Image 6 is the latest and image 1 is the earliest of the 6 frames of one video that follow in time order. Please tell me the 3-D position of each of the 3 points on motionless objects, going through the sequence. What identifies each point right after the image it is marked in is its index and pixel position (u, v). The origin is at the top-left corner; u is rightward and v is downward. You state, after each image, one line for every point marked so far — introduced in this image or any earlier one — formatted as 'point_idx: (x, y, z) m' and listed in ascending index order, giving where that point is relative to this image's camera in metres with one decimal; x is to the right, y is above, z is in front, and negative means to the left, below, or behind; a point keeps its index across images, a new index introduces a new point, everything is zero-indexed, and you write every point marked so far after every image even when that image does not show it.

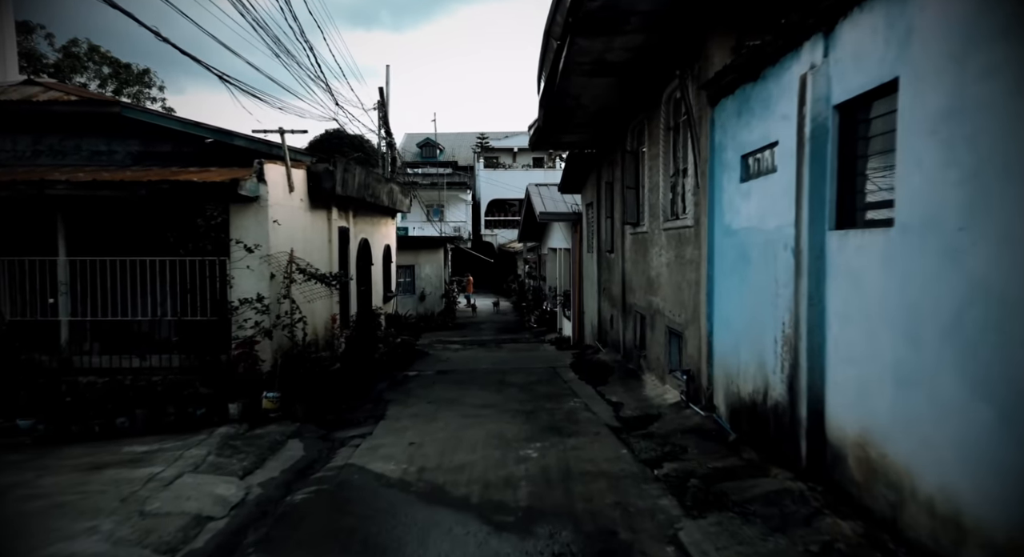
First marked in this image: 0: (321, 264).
0: (-2.5, +0.2, +8.3) m
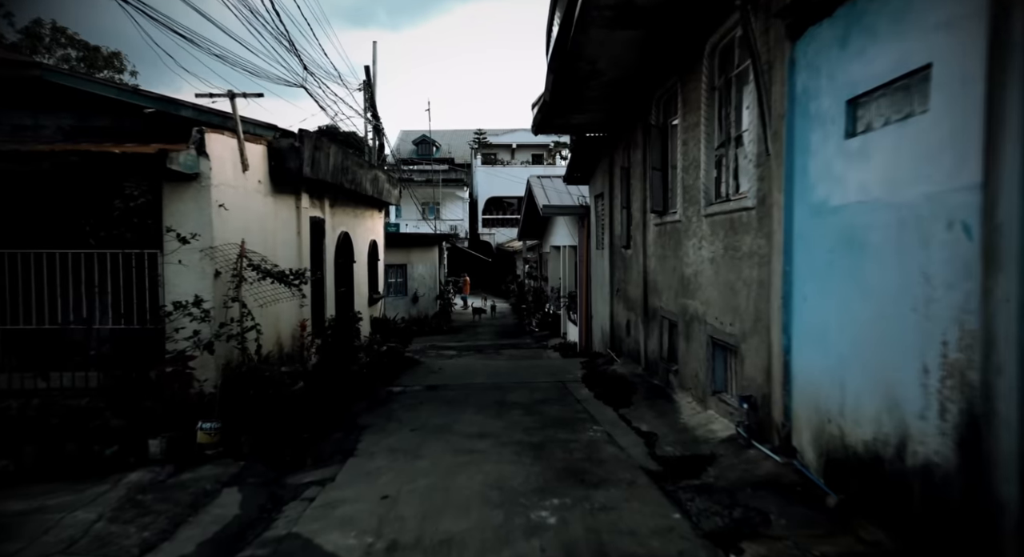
0: (-2.5, +0.2, +6.9) m
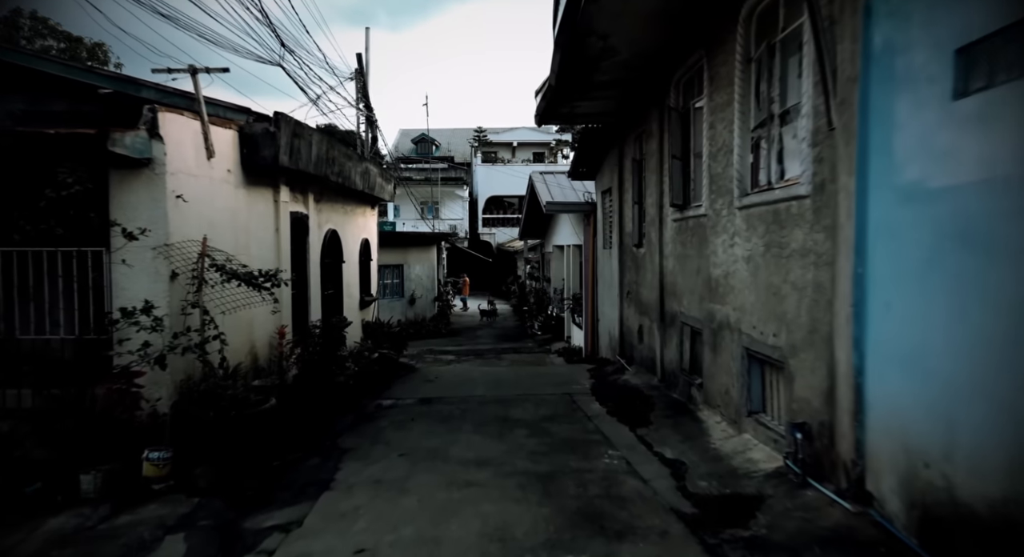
0: (-2.5, +0.2, +6.2) m
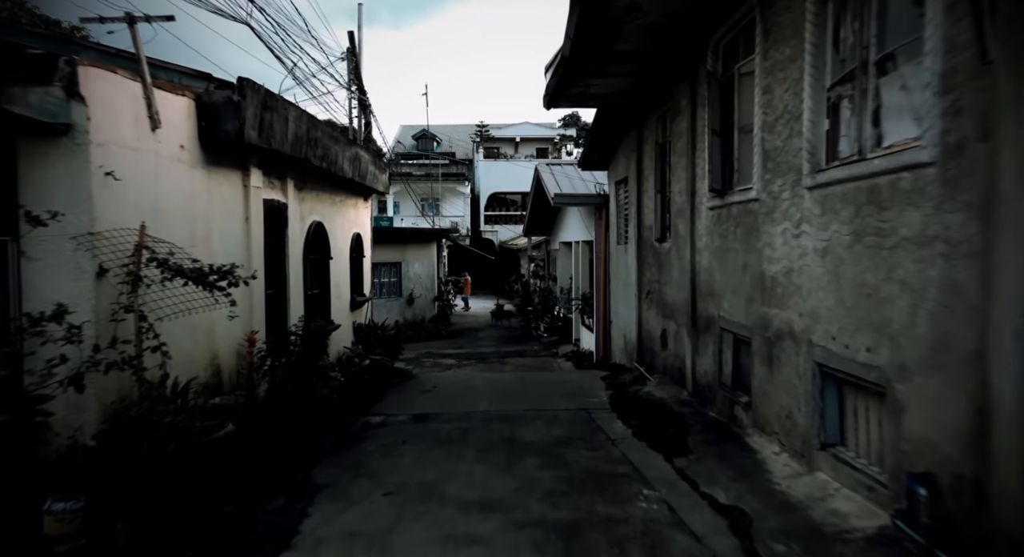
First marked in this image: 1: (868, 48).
0: (-2.4, +0.2, +5.3) m
1: (+1.8, +1.1, +3.1) m
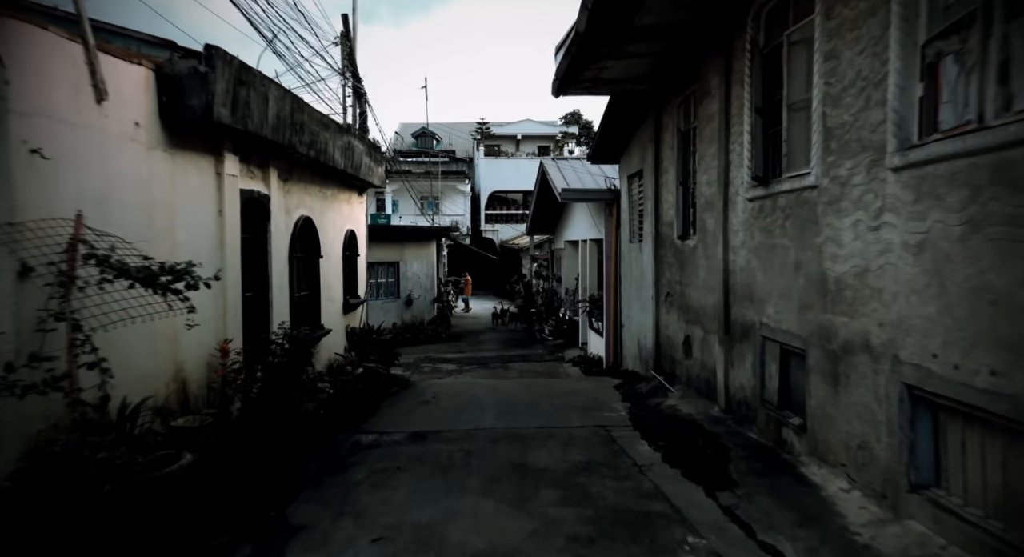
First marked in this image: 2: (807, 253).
0: (-2.3, +0.2, +4.6) m
1: (+1.9, +1.1, +2.4) m
2: (+1.8, +0.2, +3.8) m
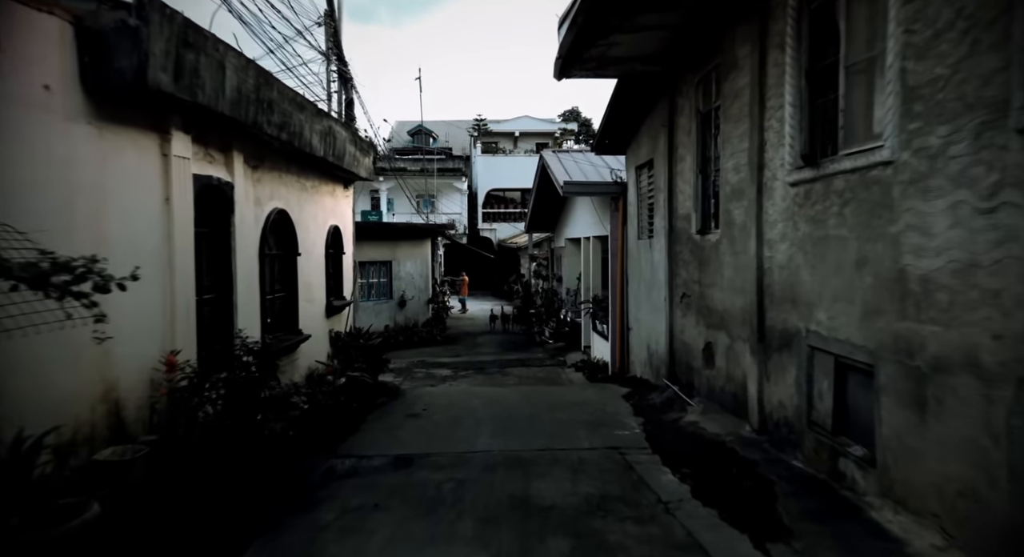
0: (-2.3, +0.2, +3.9) m
1: (+1.9, +1.1, +1.7) m
2: (+1.8, +0.2, +3.1) m
